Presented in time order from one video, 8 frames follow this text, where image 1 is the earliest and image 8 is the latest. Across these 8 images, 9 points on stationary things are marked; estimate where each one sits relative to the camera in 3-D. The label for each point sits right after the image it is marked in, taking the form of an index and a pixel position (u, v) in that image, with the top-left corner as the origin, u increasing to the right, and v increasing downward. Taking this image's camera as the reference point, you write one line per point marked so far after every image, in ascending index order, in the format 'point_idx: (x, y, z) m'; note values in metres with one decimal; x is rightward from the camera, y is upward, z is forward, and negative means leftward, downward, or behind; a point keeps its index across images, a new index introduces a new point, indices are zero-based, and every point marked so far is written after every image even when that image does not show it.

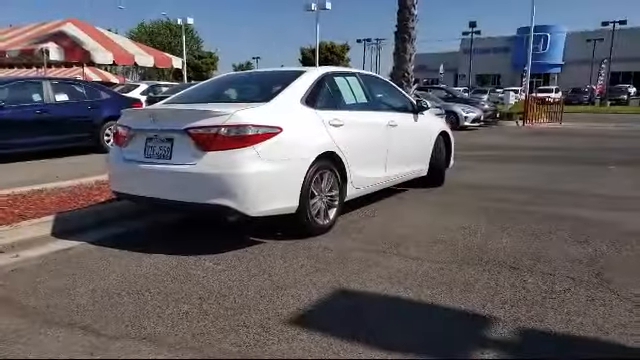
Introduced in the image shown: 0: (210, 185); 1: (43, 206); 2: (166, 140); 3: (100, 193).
0: (-1.0, -0.1, +4.6) m
1: (-3.6, -0.3, +6.5) m
2: (-1.5, +0.4, +5.0) m
3: (-3.2, -0.2, +7.2) m
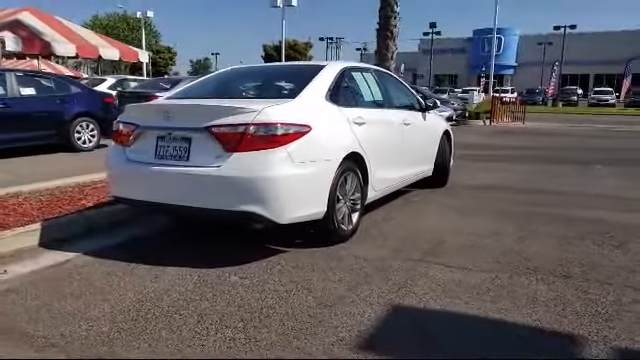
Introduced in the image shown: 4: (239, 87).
0: (-0.7, -0.1, +4.1) m
1: (-3.4, -0.4, +5.8) m
2: (-1.2, +0.4, +4.4) m
3: (-3.1, -0.3, +6.6) m
4: (-0.9, +1.1, +5.6) m
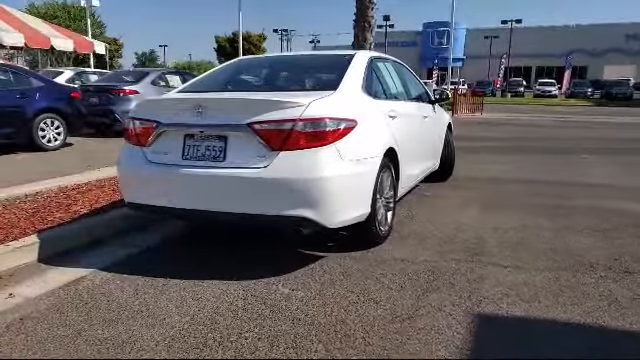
0: (-0.2, -0.1, +3.7) m
1: (-3.2, -0.4, +5.1) m
2: (-0.8, +0.3, +4.0) m
3: (-2.9, -0.3, +5.9) m
4: (-0.7, +1.0, +5.2) m
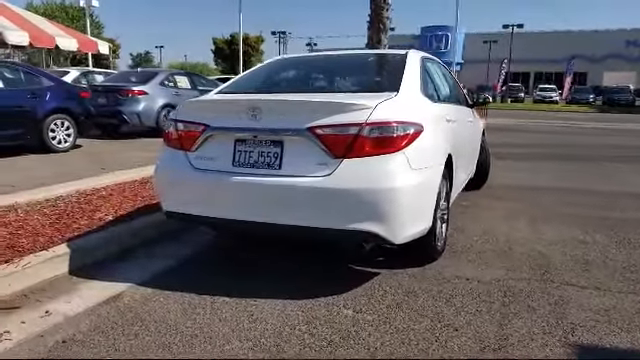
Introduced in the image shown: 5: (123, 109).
0: (+0.2, -0.2, +3.4) m
1: (-2.7, -0.5, +4.8) m
2: (-0.4, +0.3, +3.6) m
3: (-2.4, -0.4, +5.6) m
4: (-0.2, +1.0, +4.8) m
5: (-4.9, +1.8, +12.6) m
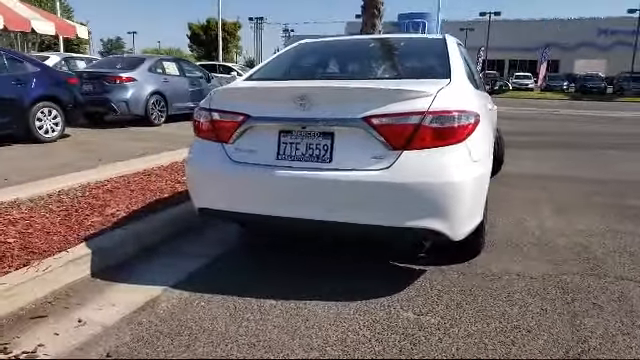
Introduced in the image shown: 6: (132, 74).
0: (+0.6, -0.1, +3.2) m
1: (-2.4, -0.4, +4.4) m
2: (0.0, +0.3, +3.4) m
3: (-2.2, -0.3, +5.2) m
4: (+0.1, +1.0, +4.5) m
5: (-5.0, +2.0, +12.1) m
6: (-4.6, +2.6, +12.4) m
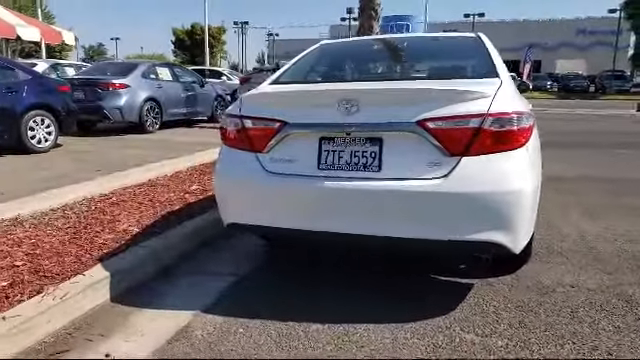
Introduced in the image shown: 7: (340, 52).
0: (+0.9, -0.2, +2.9) m
1: (-2.1, -0.6, +4.1) m
2: (+0.3, +0.2, +3.1) m
3: (-1.9, -0.4, +4.8) m
4: (+0.3, +1.0, +4.3) m
5: (-5.0, +1.8, +11.7) m
6: (-4.7, +2.4, +12.0) m
7: (+0.2, +1.2, +4.5) m
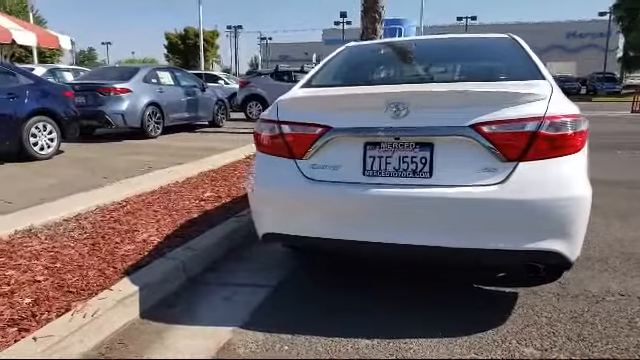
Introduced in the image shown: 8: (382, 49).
0: (+1.2, -0.2, +2.8) m
1: (-1.9, -0.6, +3.9) m
2: (+0.6, +0.2, +2.9) m
3: (-1.7, -0.5, +4.7) m
4: (+0.6, +0.9, +4.1) m
5: (-4.9, +1.6, +11.4) m
6: (-4.5, +2.2, +11.8) m
7: (+0.5, +1.1, +4.4) m
8: (+0.6, +1.2, +4.4) m
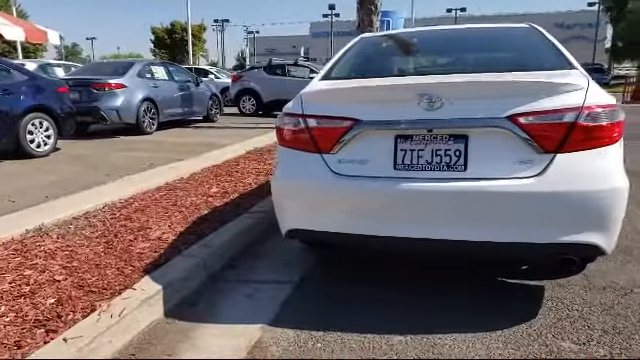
0: (+1.3, -0.2, +2.7) m
1: (-1.7, -0.6, +3.8) m
2: (+0.7, +0.2, +2.9) m
3: (-1.5, -0.5, +4.6) m
4: (+0.7, +1.0, +4.1) m
5: (-4.9, +1.7, +11.2) m
6: (-4.6, +2.3, +11.6) m
7: (+0.6, +1.2, +4.3) m
8: (+0.7, +1.2, +4.4) m
